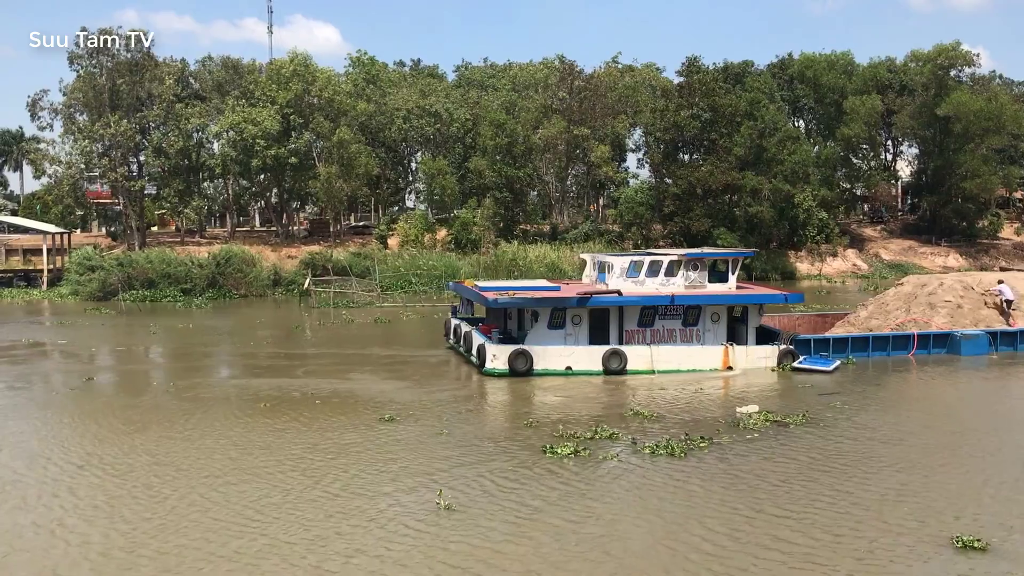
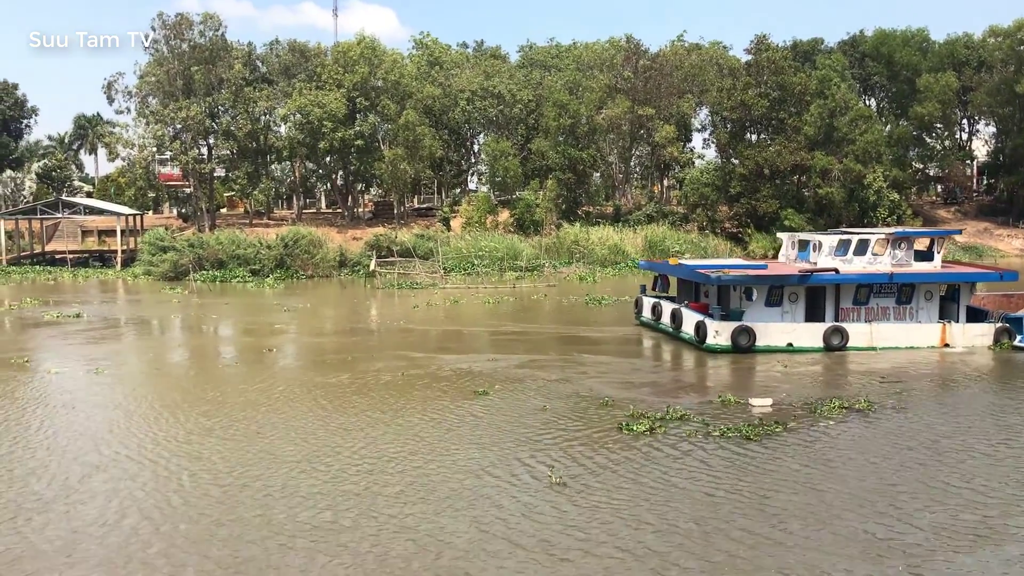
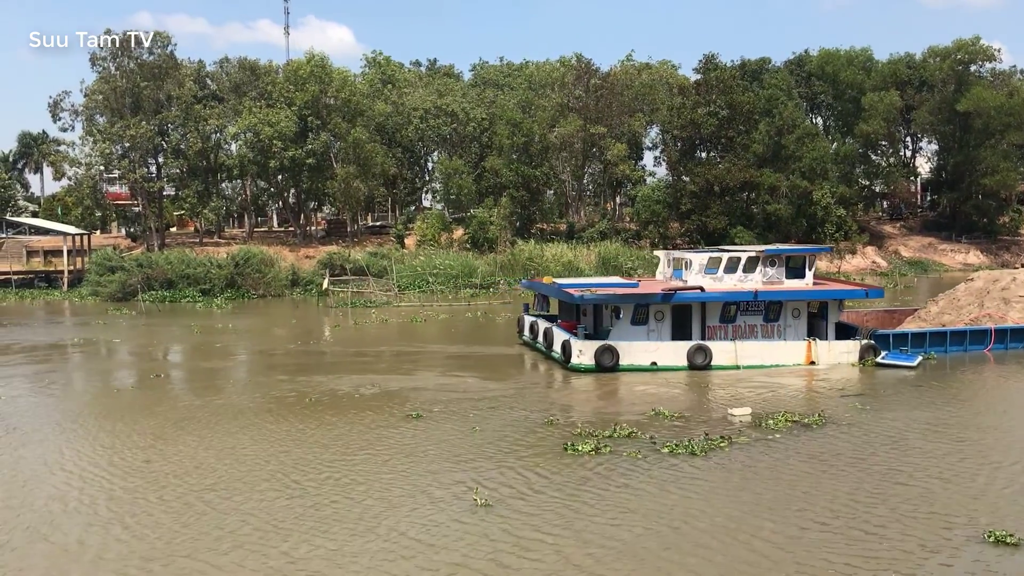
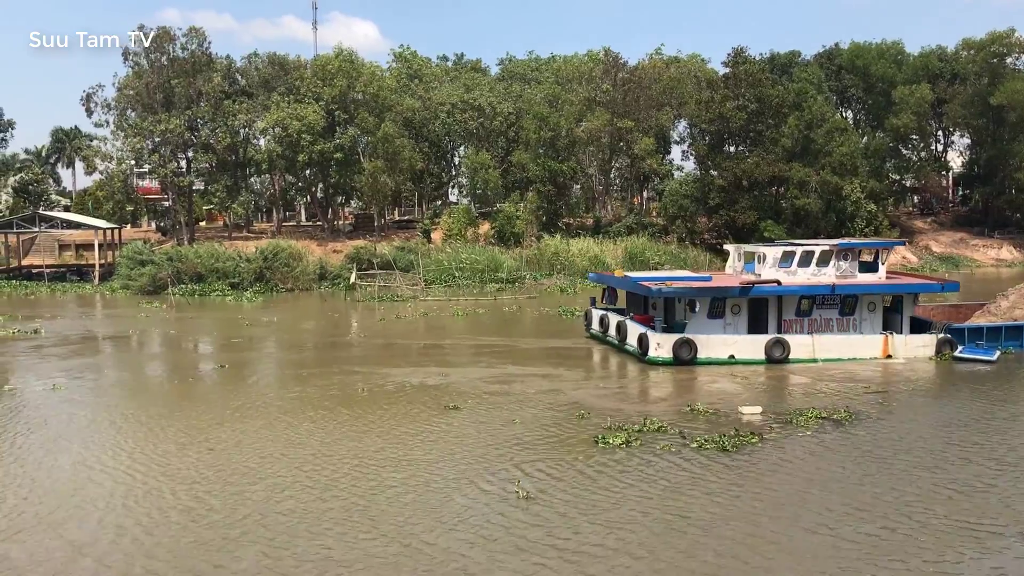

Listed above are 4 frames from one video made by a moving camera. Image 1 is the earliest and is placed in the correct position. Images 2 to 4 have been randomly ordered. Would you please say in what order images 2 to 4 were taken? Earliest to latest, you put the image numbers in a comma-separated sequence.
3, 4, 2
